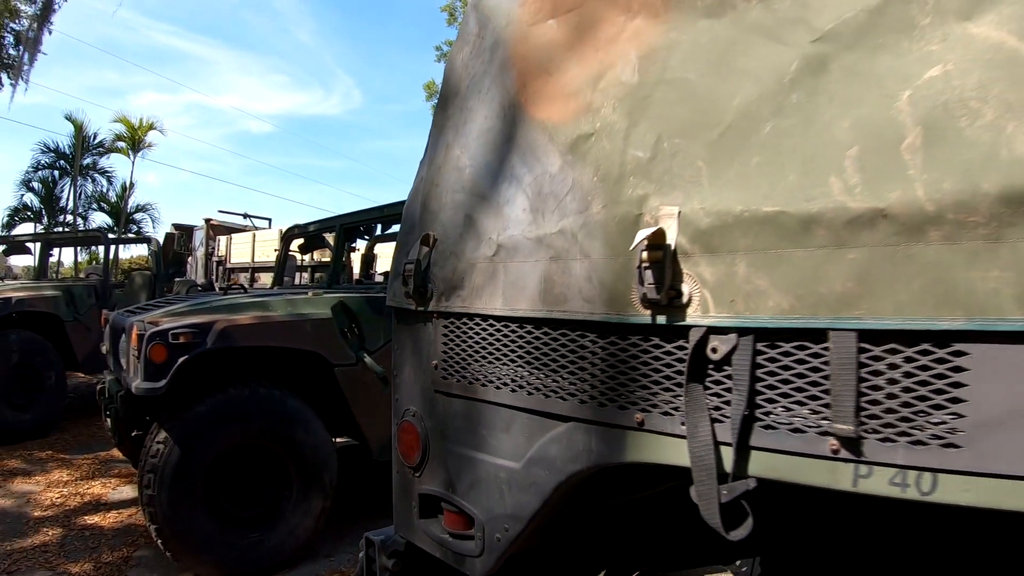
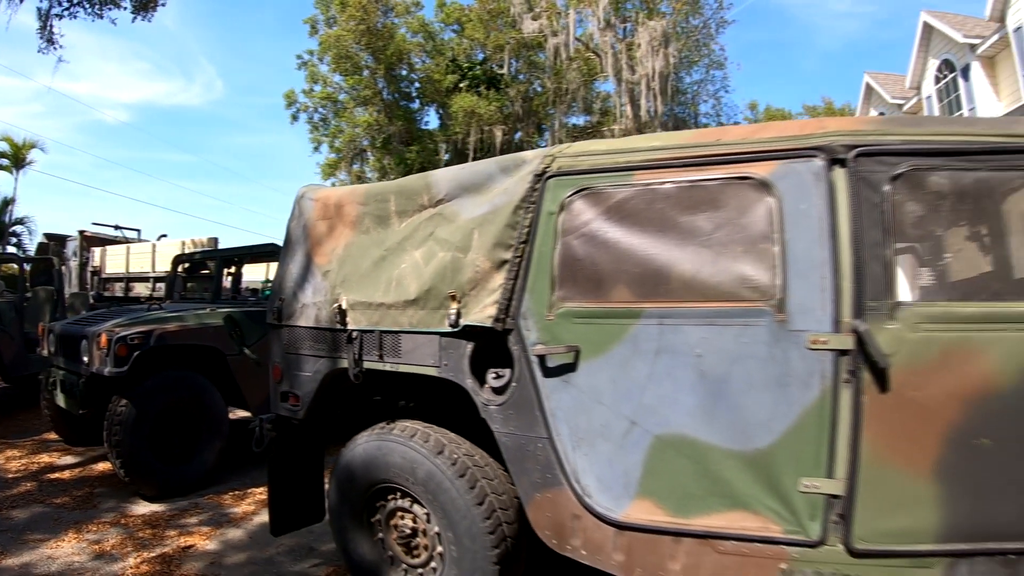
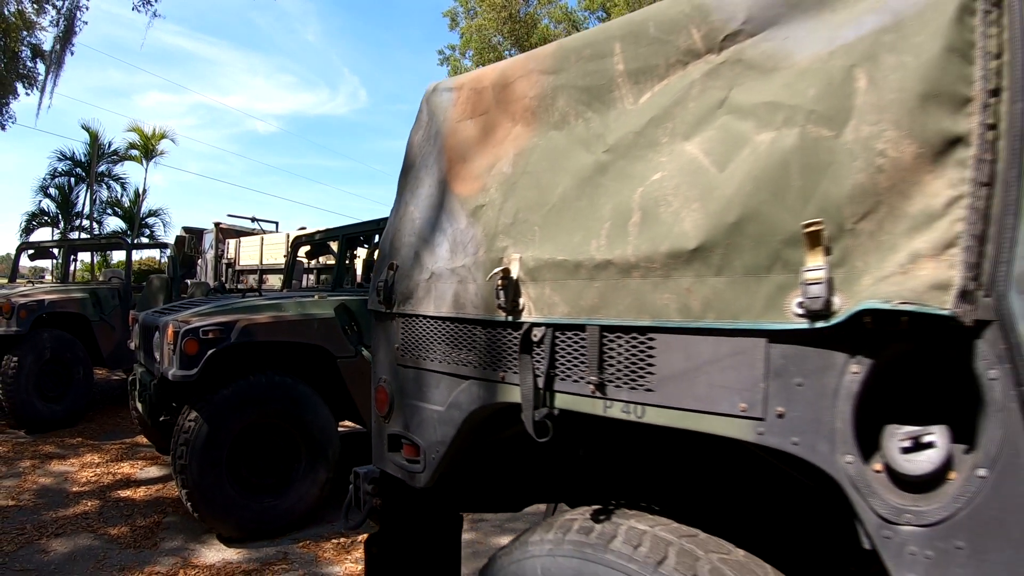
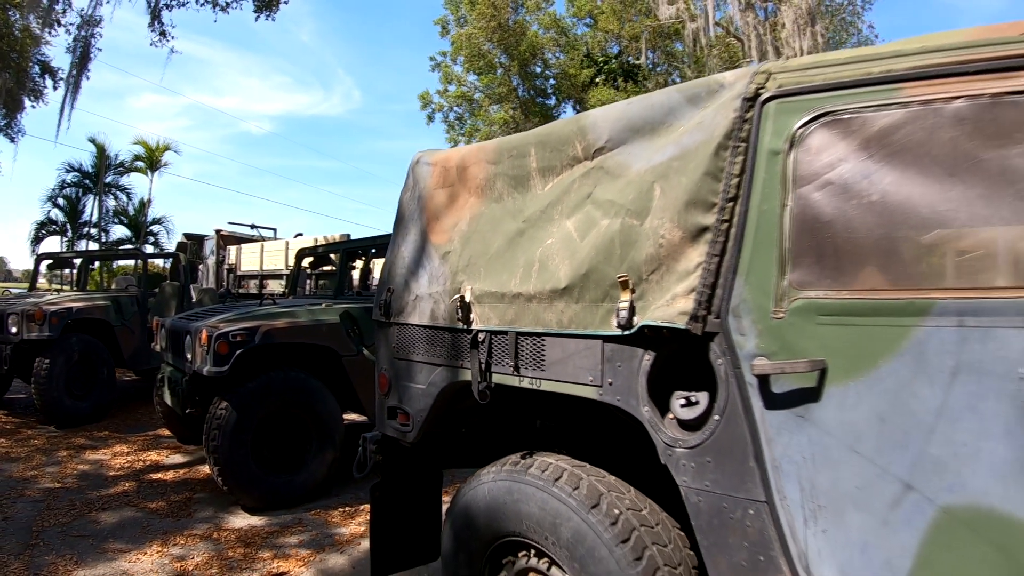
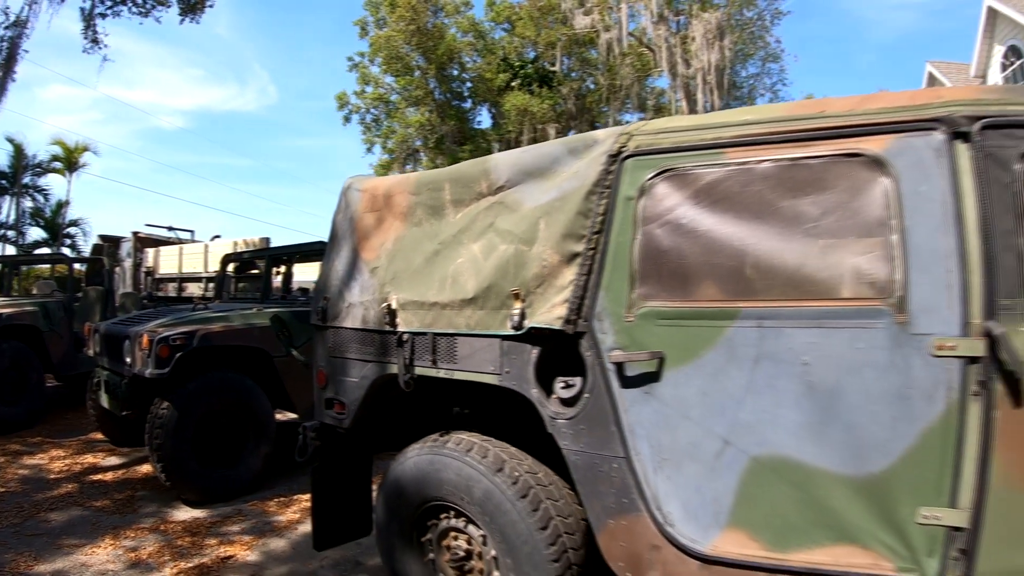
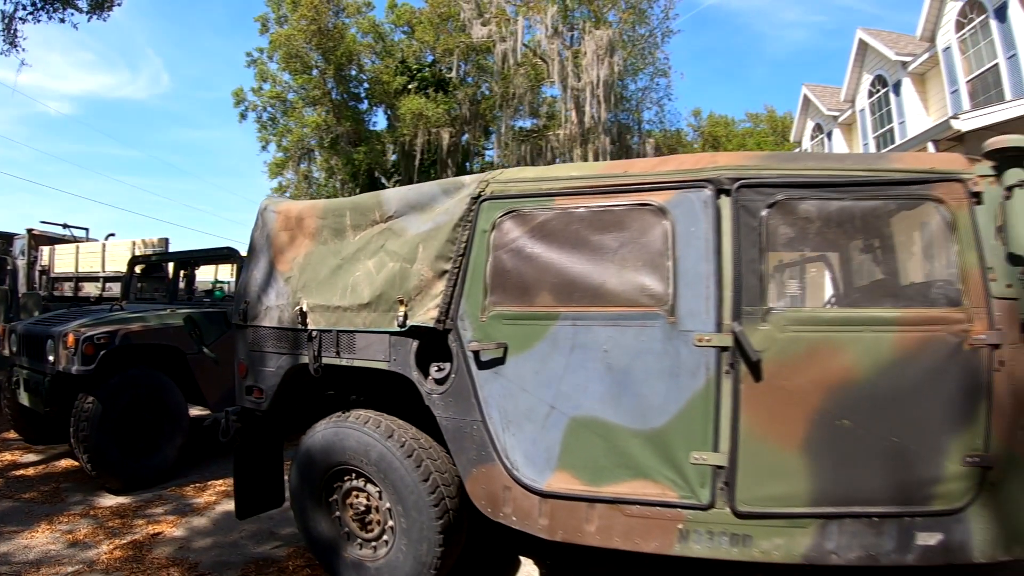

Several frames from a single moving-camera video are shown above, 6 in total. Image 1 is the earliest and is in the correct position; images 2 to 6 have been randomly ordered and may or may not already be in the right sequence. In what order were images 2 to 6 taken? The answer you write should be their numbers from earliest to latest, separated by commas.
3, 4, 5, 2, 6
